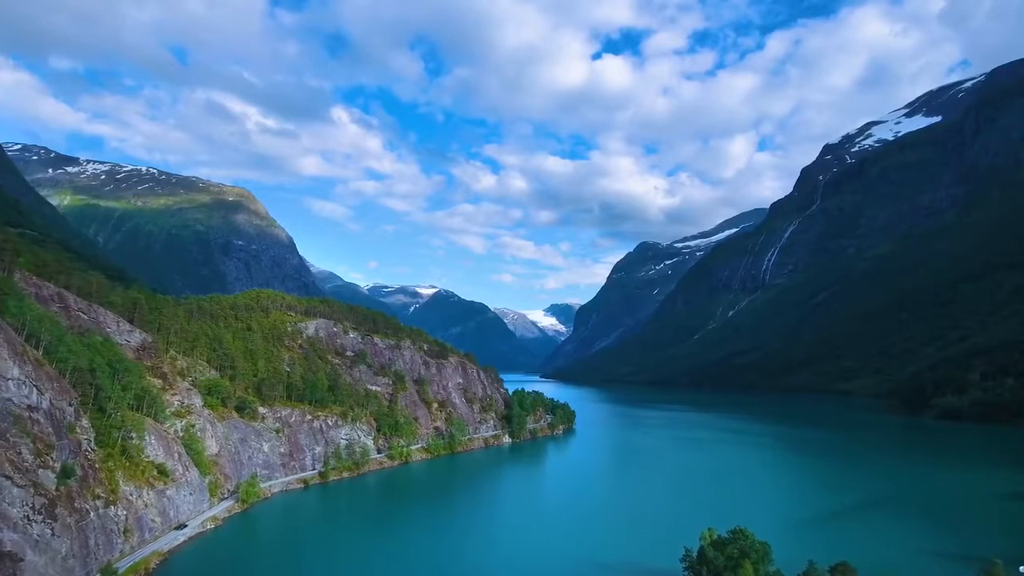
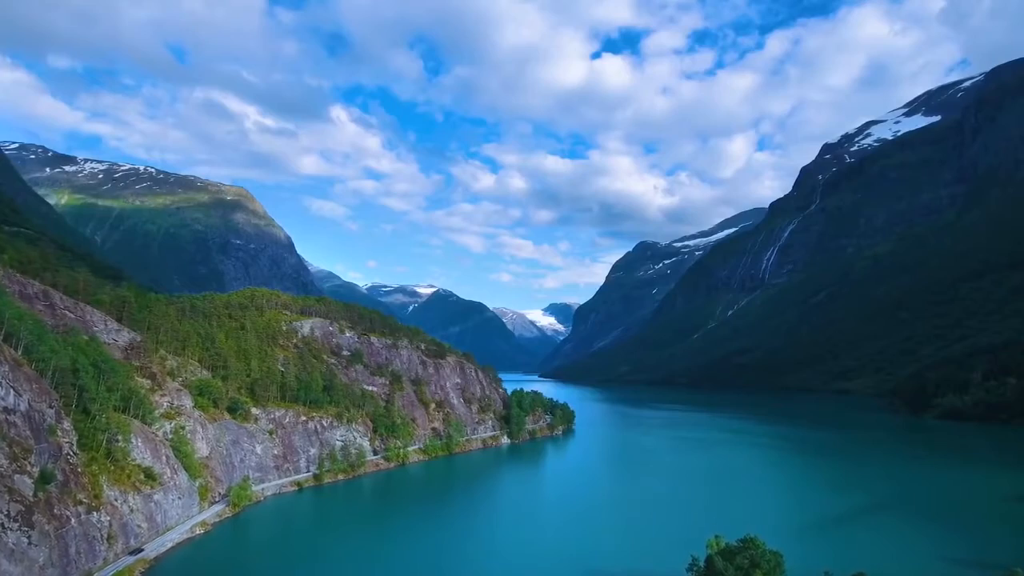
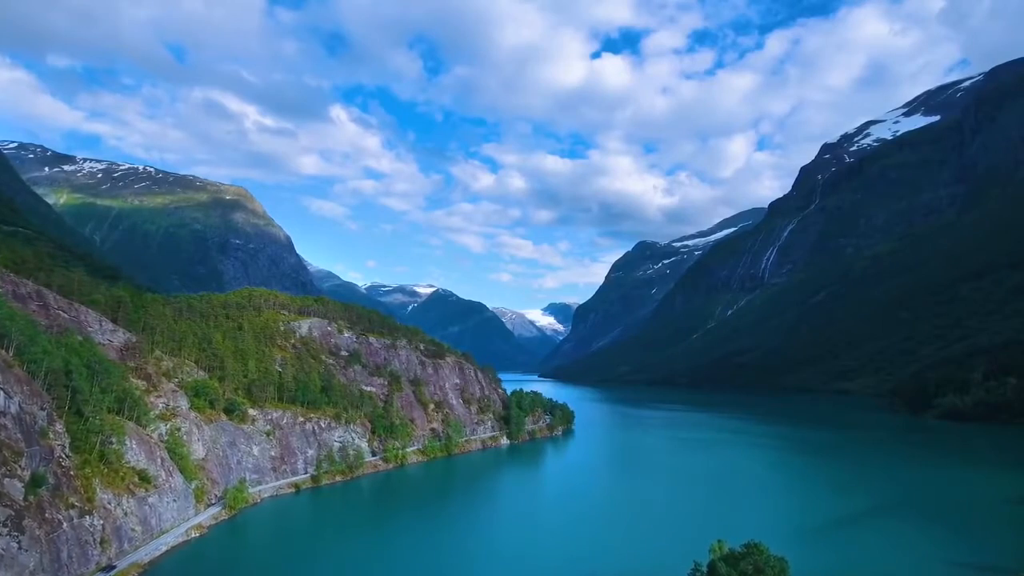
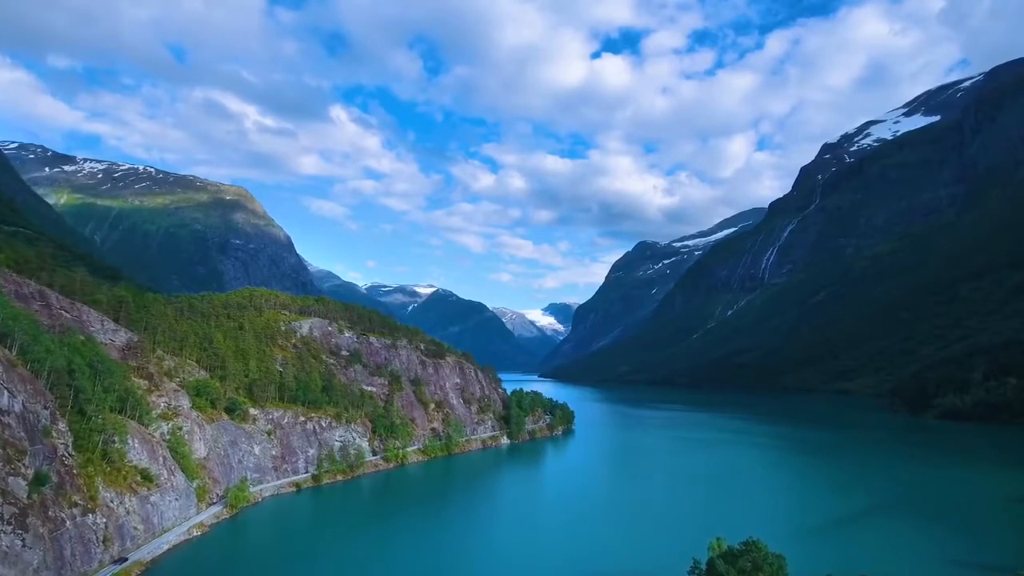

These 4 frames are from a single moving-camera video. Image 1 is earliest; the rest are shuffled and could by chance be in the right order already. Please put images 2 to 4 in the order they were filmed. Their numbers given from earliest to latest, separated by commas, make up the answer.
2, 4, 3
